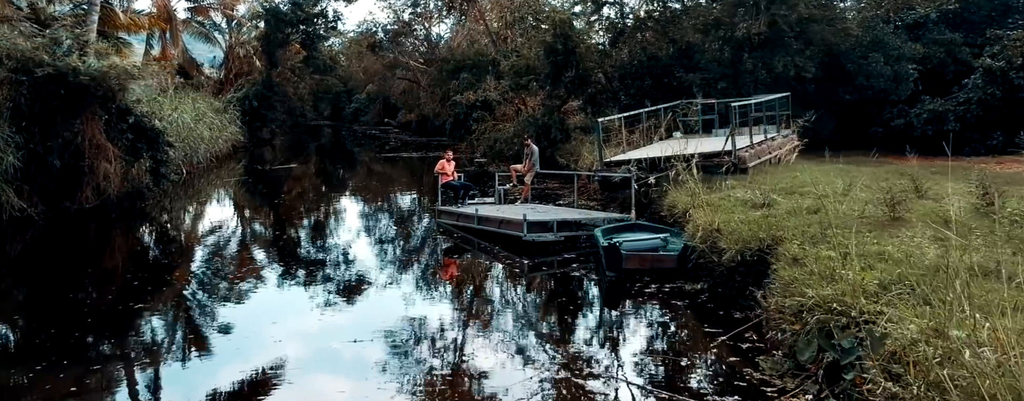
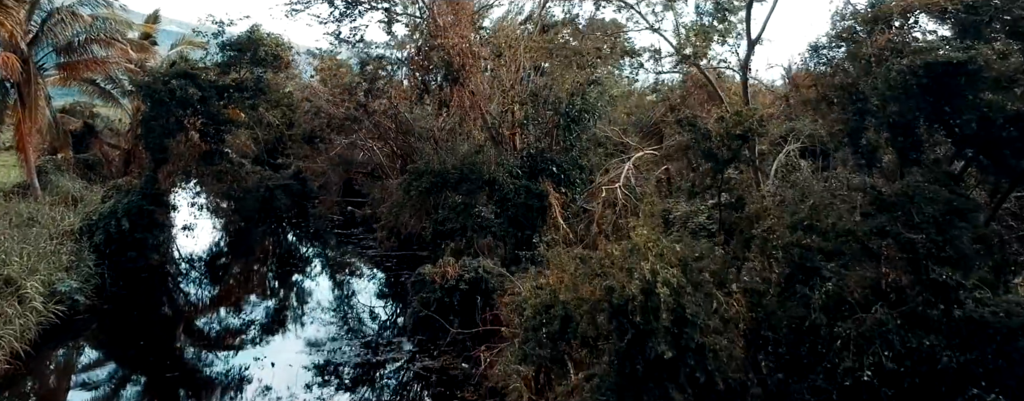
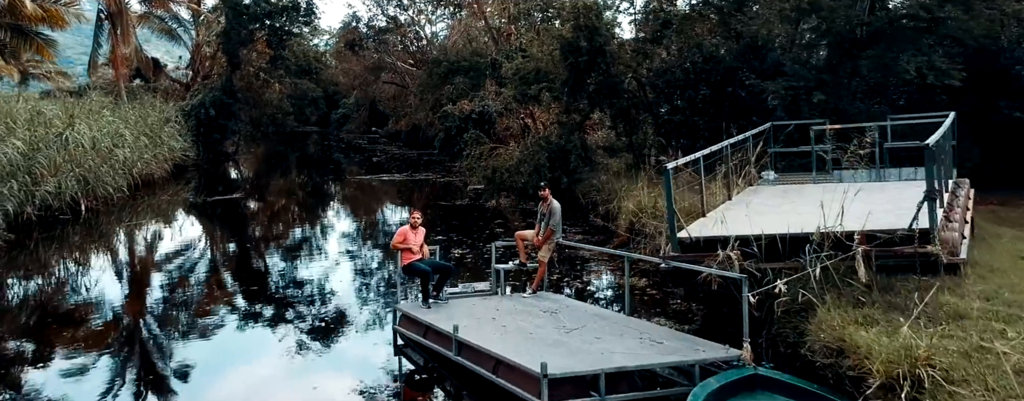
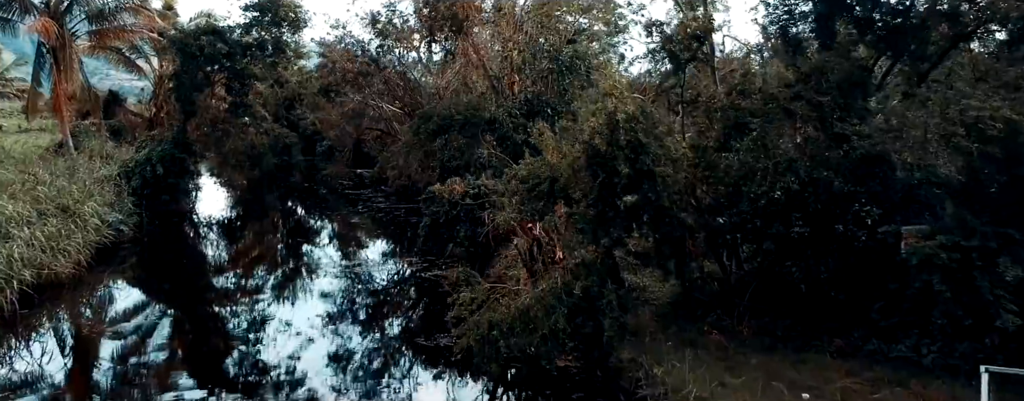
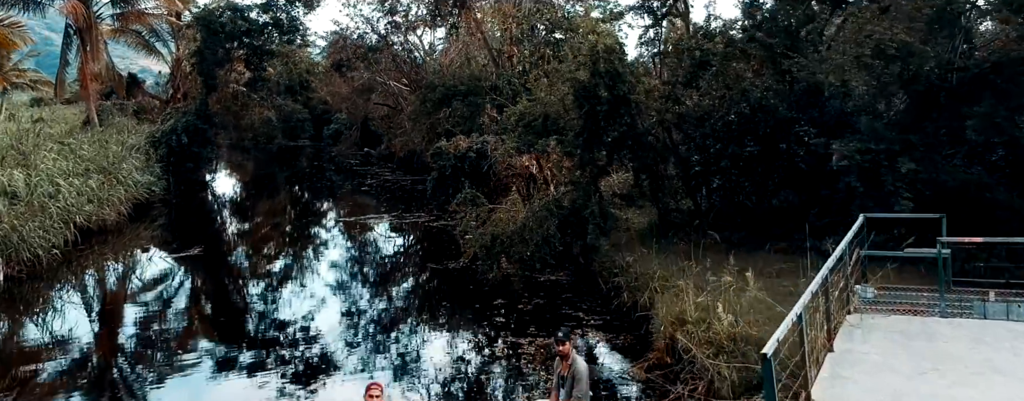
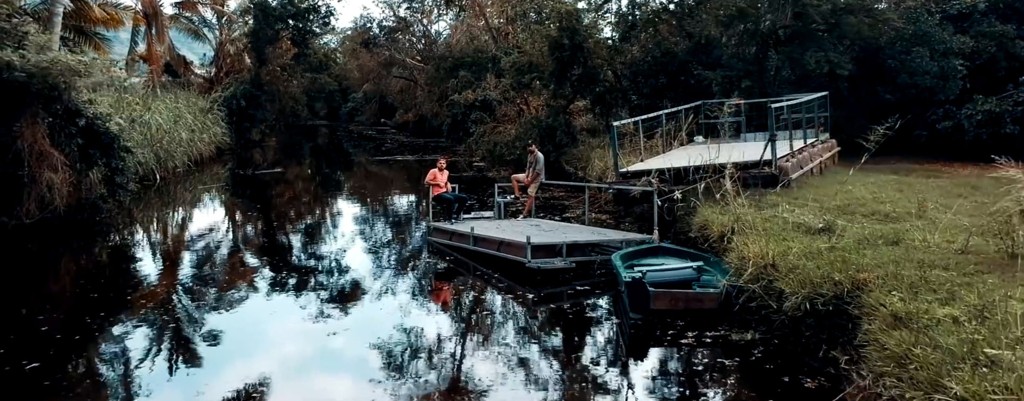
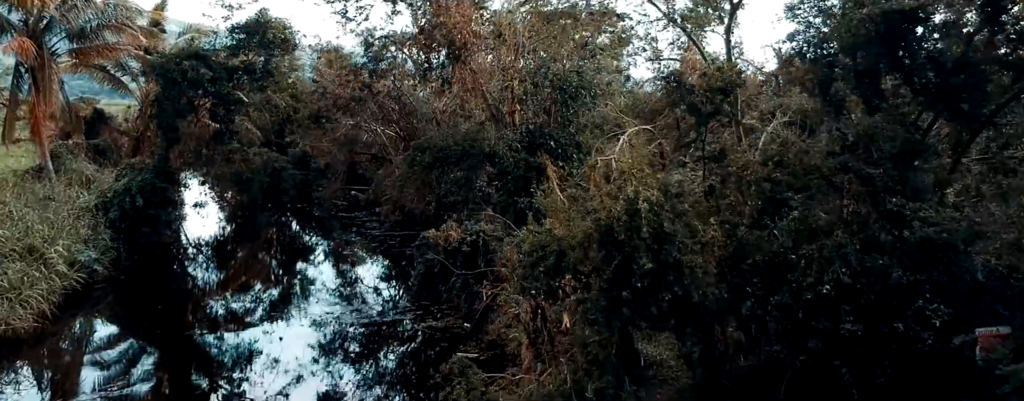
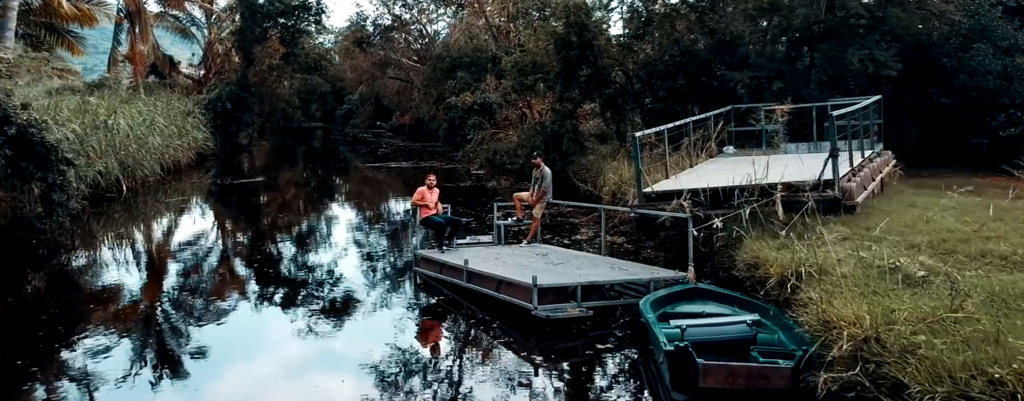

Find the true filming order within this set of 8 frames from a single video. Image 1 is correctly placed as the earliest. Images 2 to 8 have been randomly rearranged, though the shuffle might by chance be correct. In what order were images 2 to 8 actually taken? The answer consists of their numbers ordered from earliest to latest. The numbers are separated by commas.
6, 8, 3, 5, 4, 7, 2
